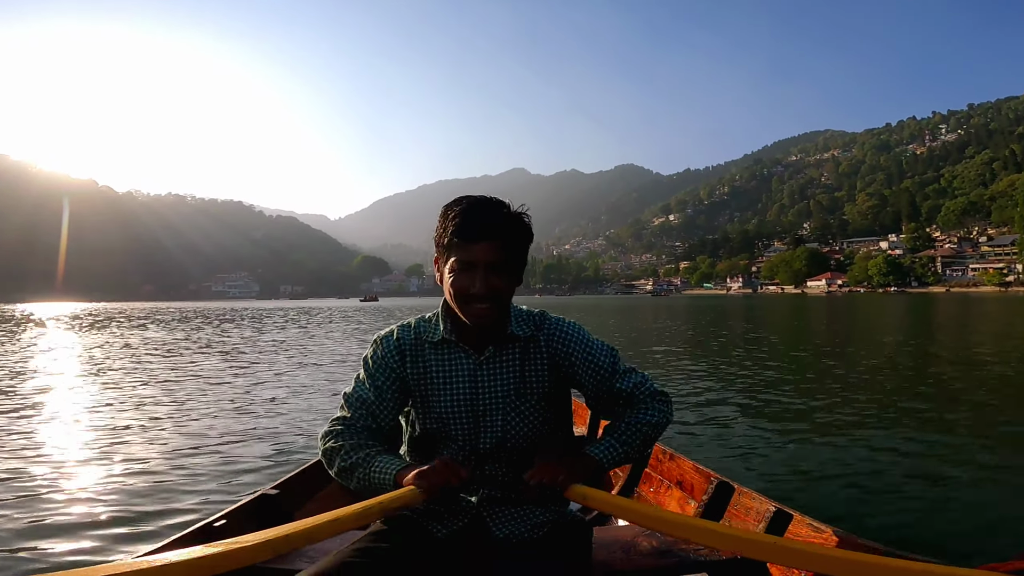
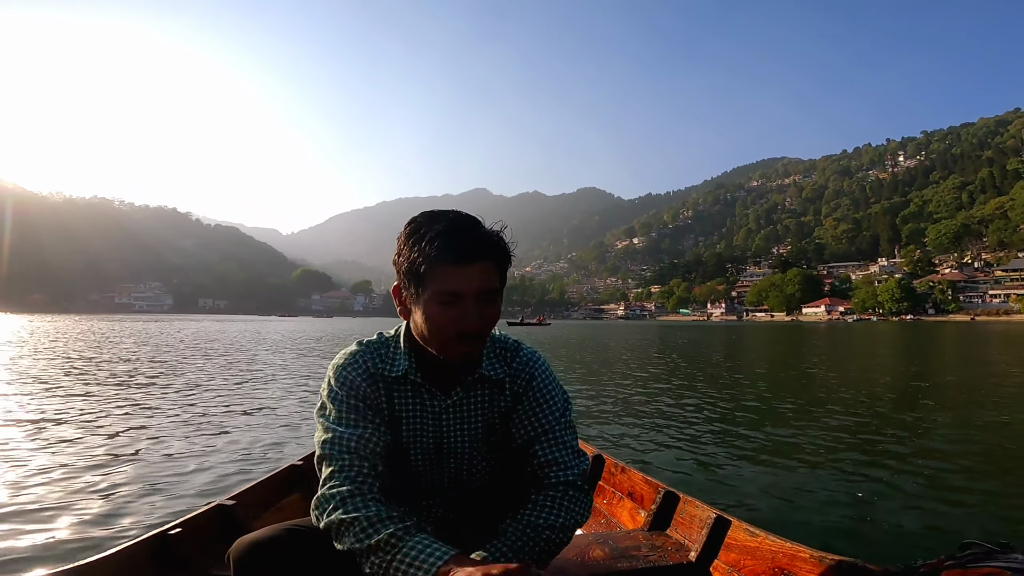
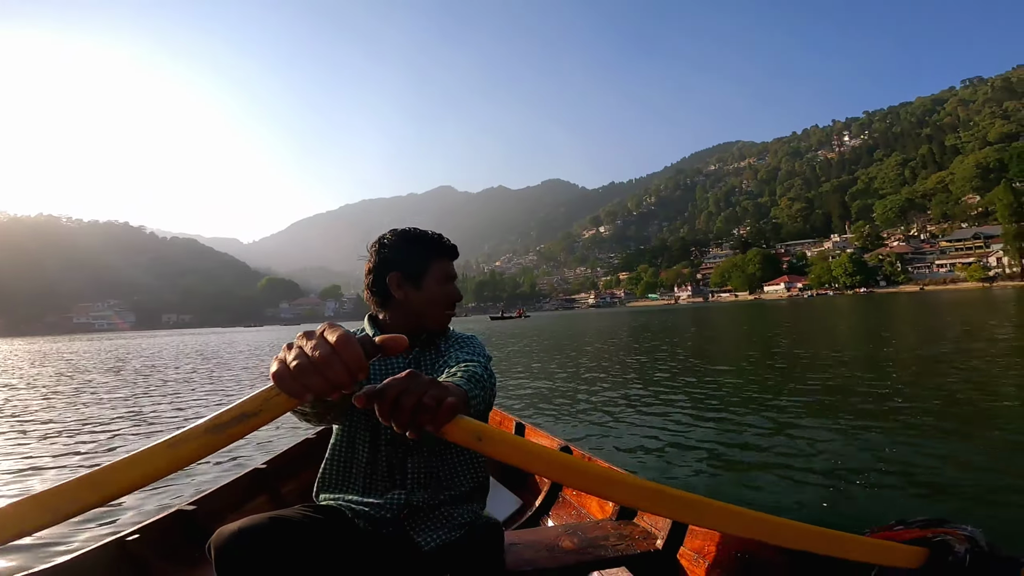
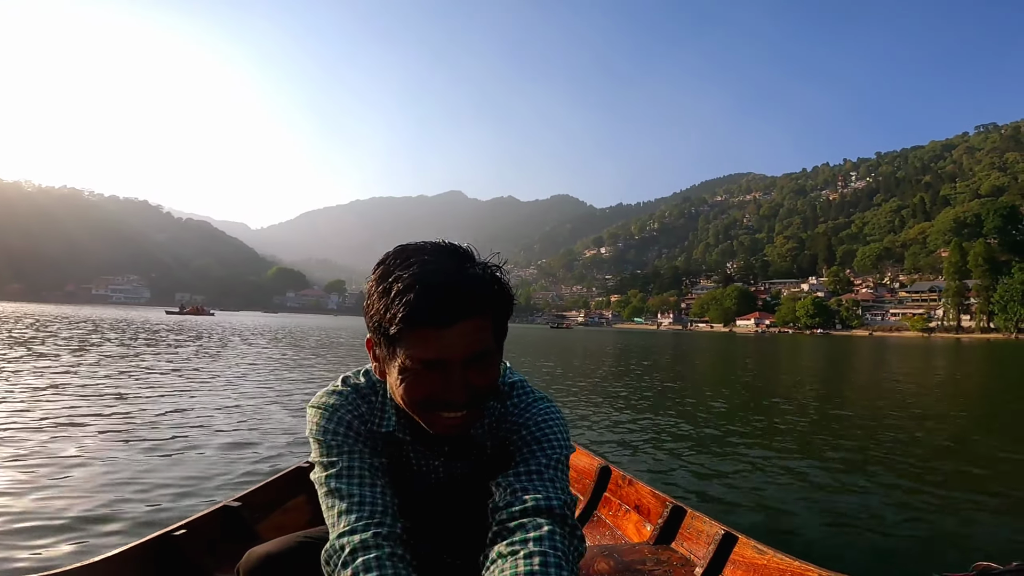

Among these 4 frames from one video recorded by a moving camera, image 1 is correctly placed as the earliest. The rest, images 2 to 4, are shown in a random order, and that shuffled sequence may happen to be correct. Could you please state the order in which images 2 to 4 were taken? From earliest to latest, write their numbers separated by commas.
4, 3, 2
